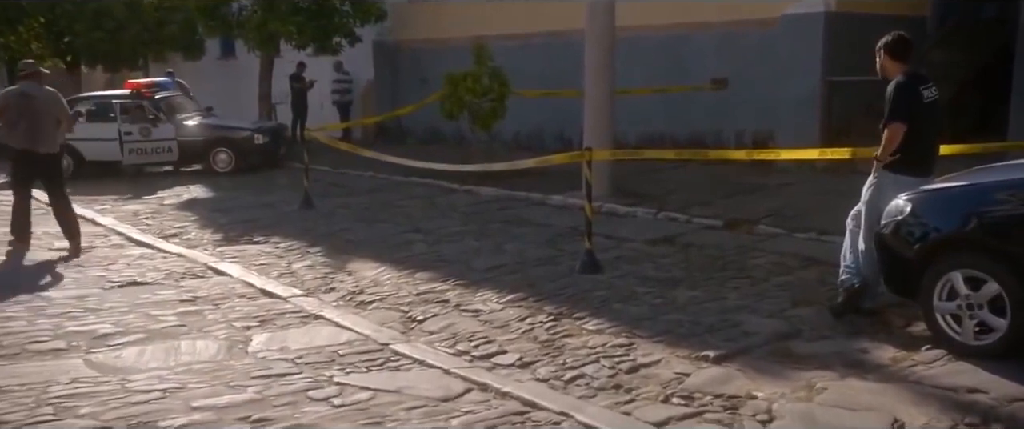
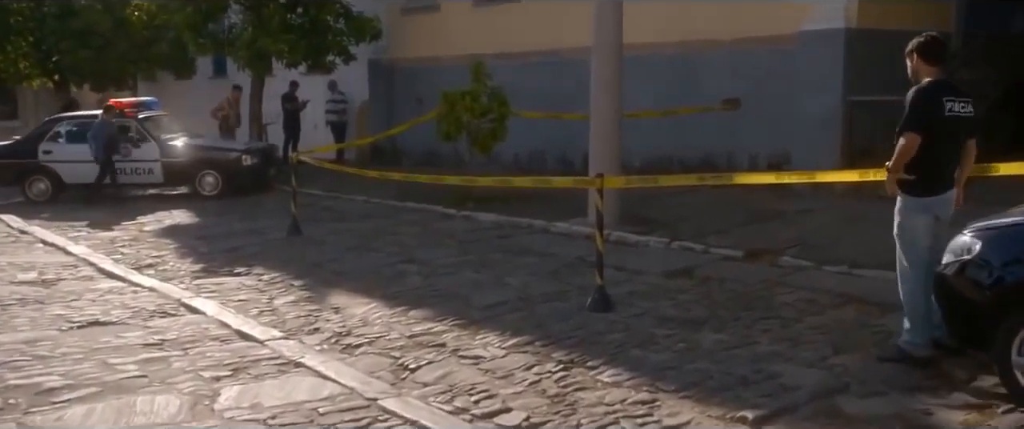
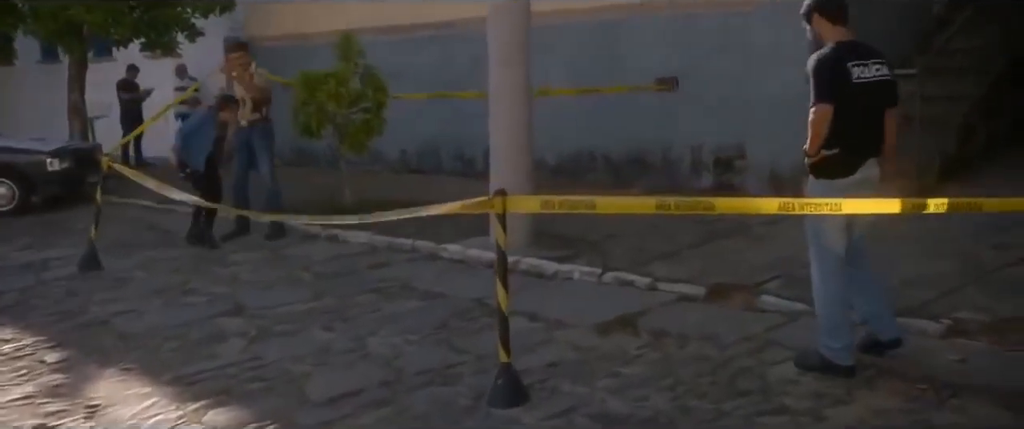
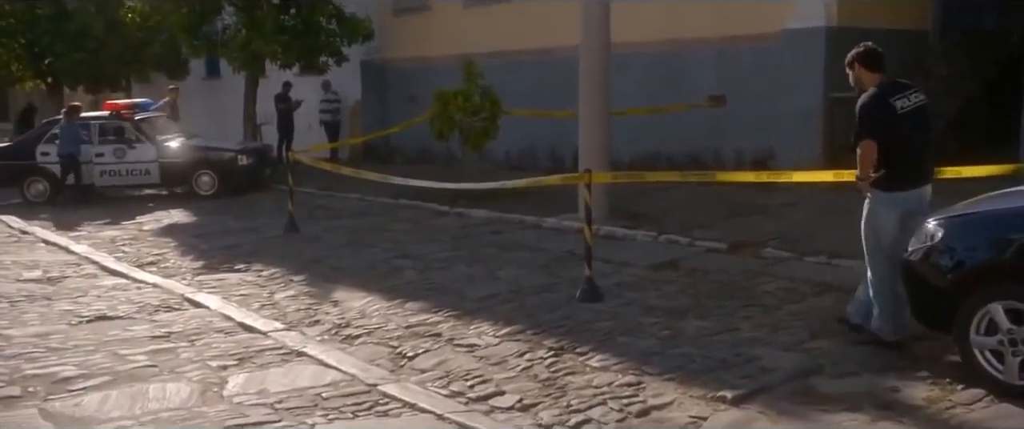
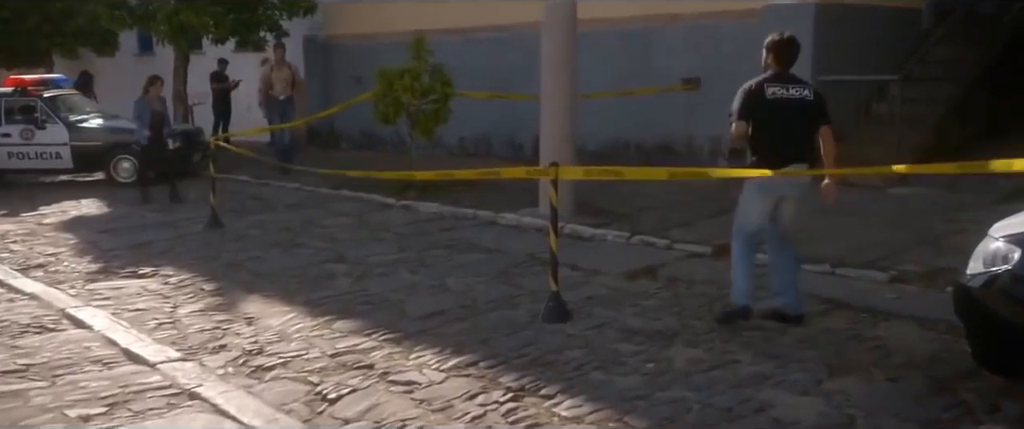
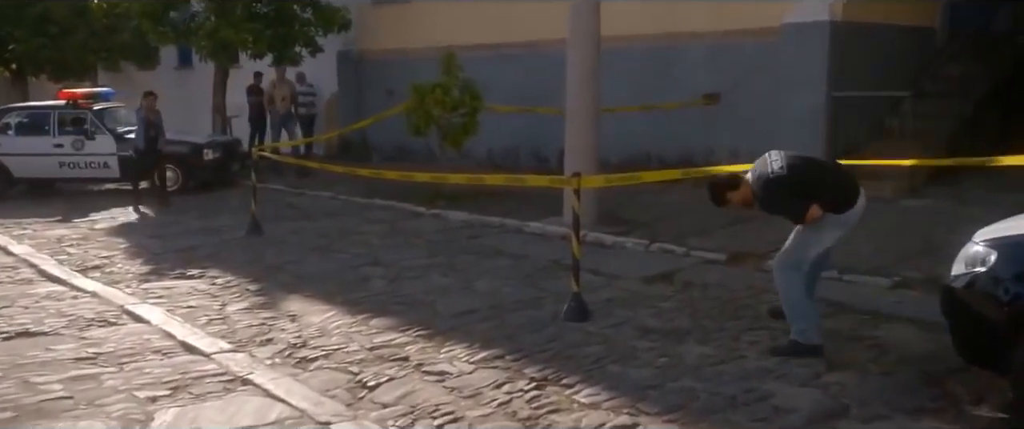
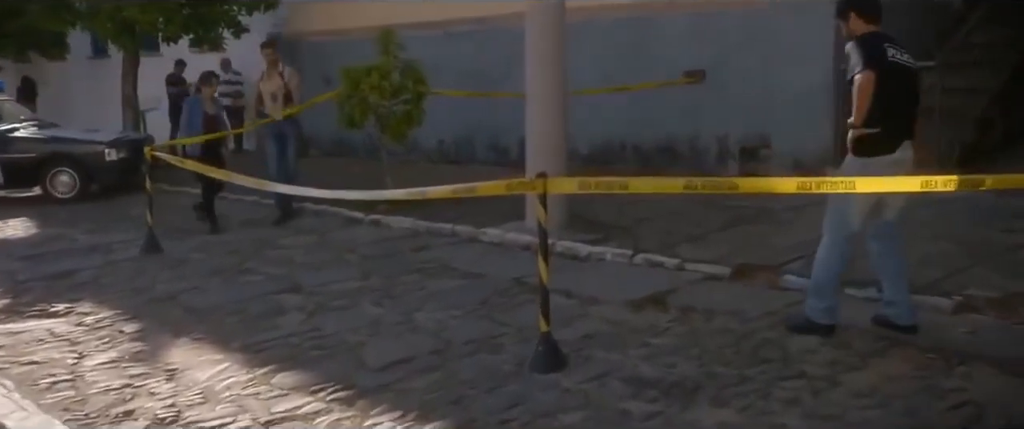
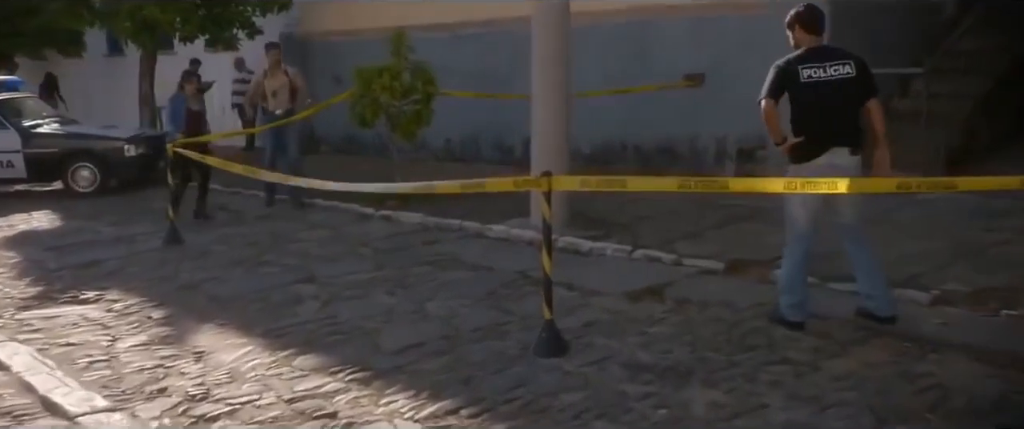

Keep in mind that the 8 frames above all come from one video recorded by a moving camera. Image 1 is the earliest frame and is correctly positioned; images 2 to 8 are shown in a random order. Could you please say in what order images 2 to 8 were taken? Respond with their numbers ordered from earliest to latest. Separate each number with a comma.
4, 2, 6, 5, 8, 7, 3
